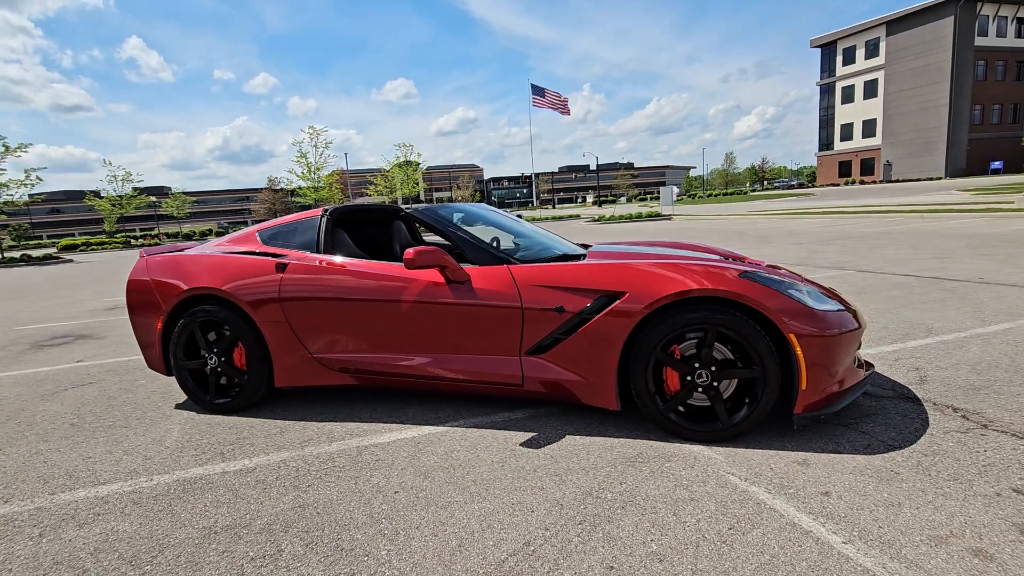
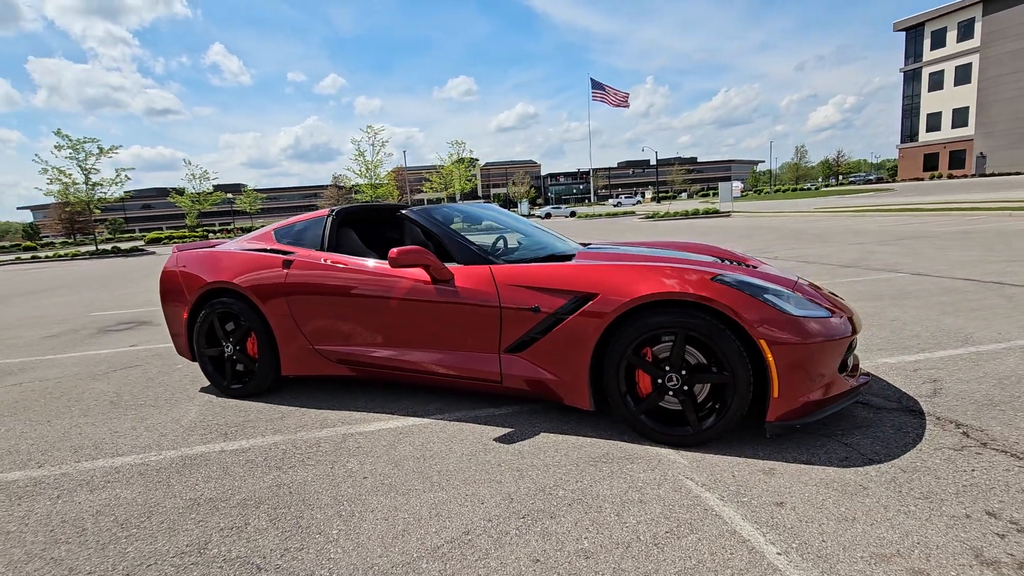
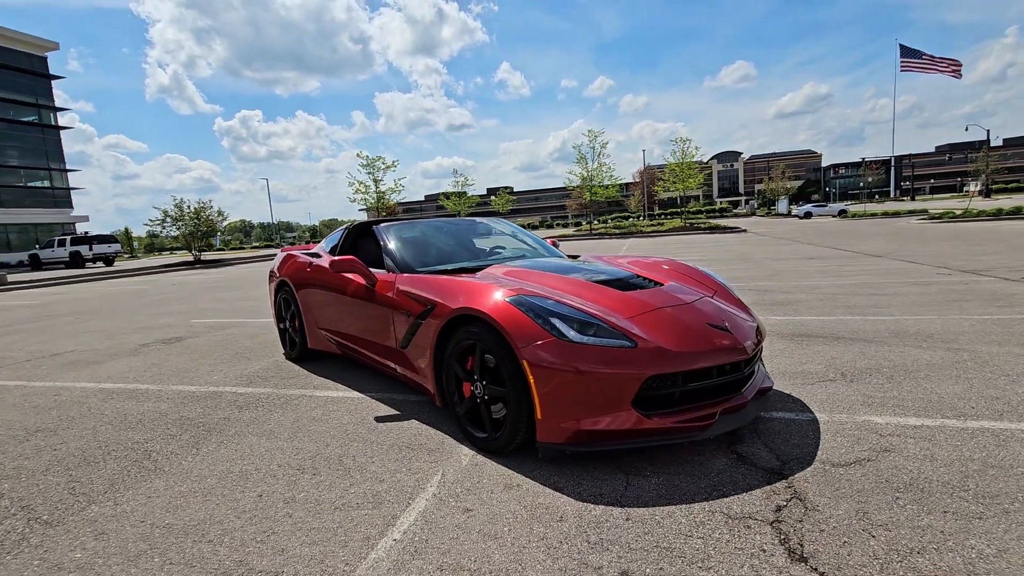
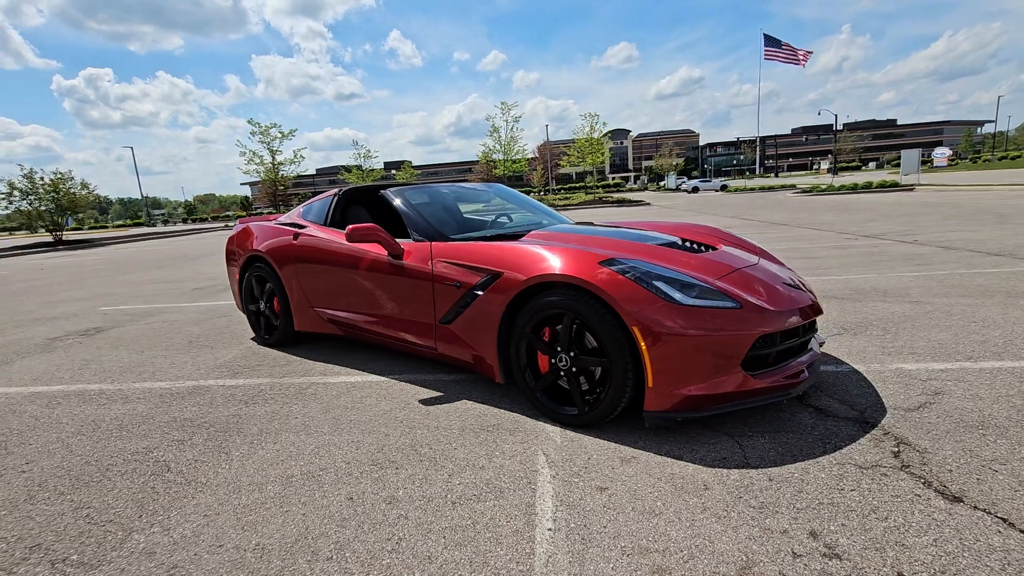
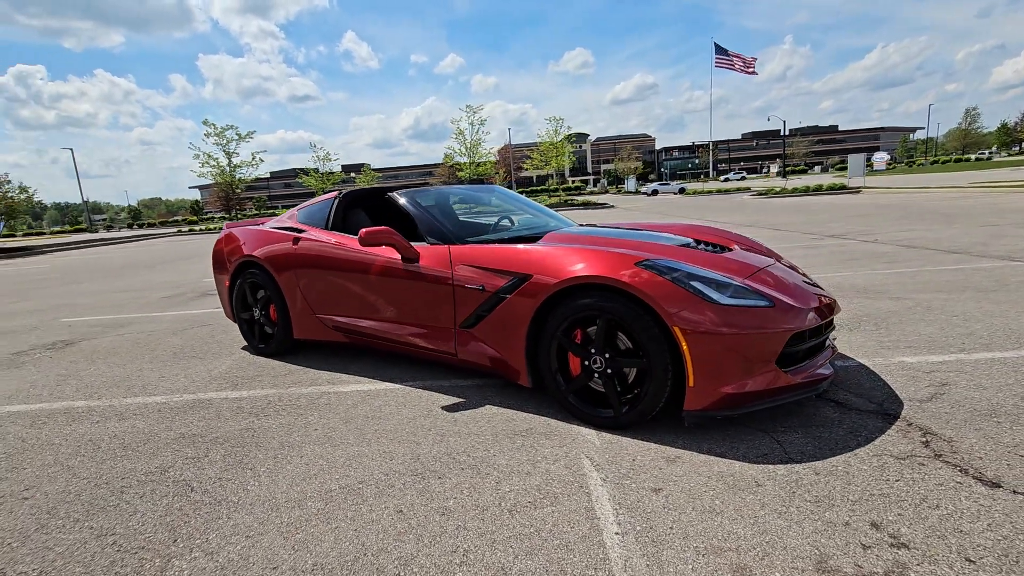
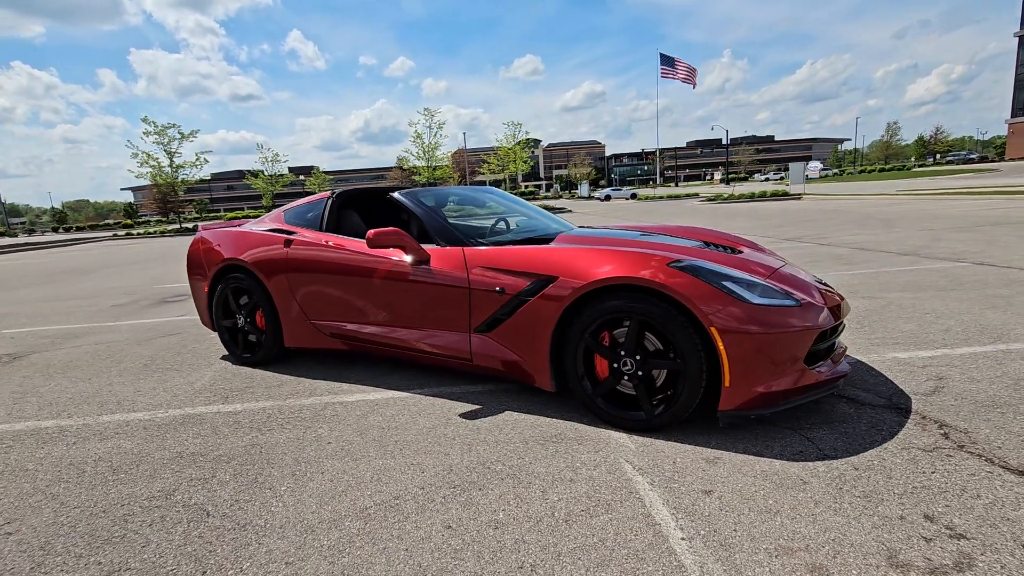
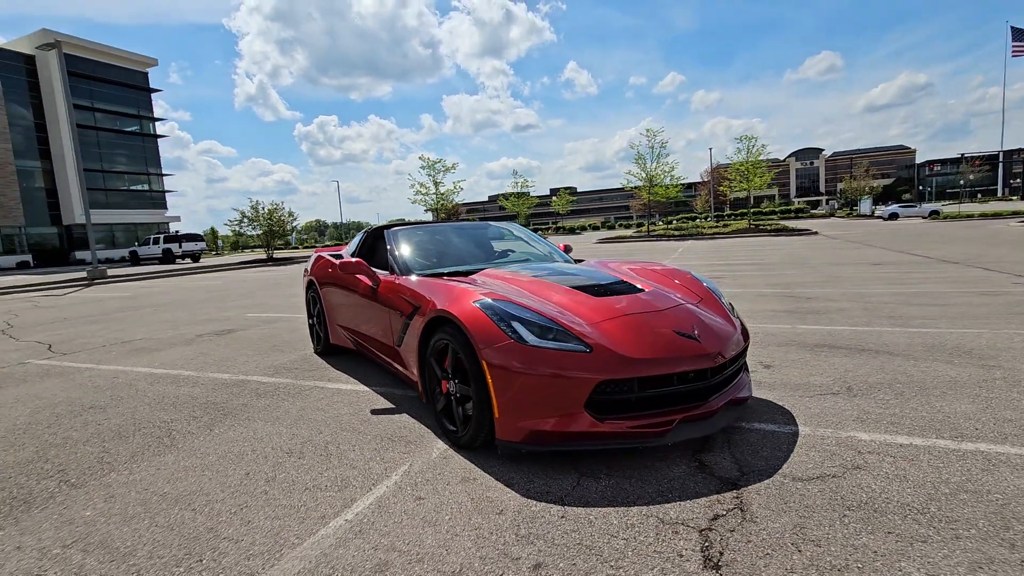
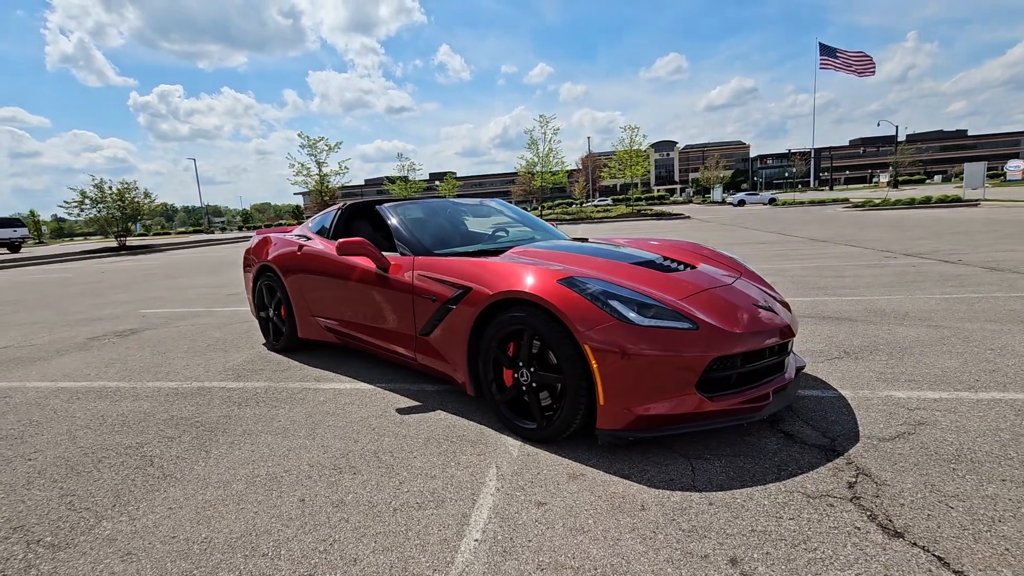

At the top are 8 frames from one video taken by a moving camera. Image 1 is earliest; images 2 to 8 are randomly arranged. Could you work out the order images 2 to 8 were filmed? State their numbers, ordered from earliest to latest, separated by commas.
2, 6, 5, 4, 8, 3, 7
